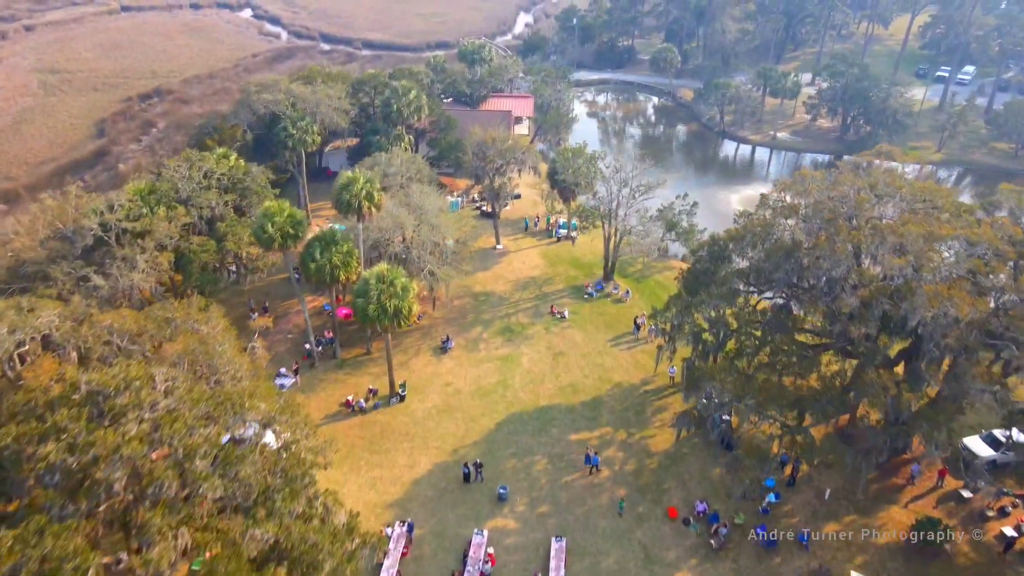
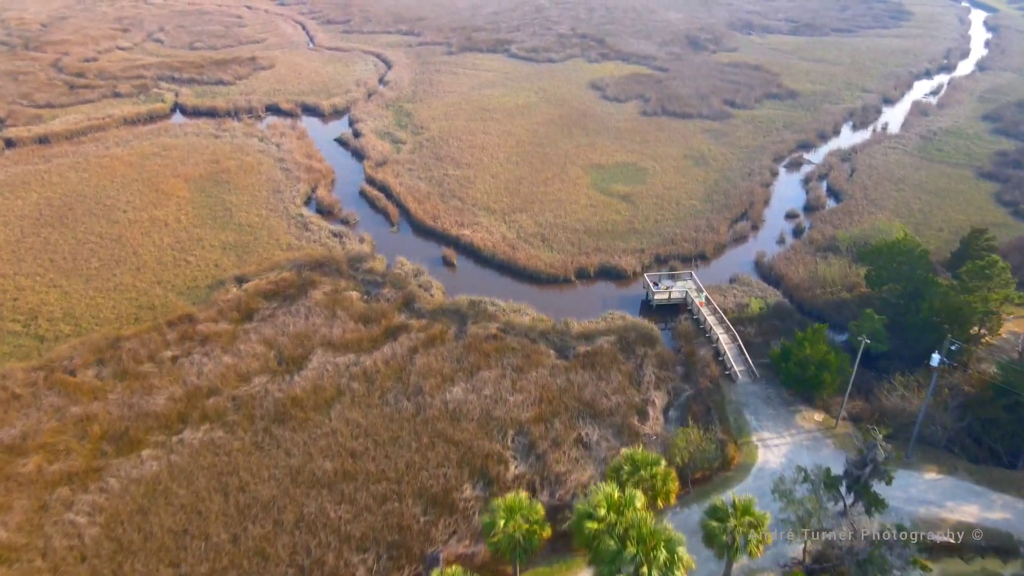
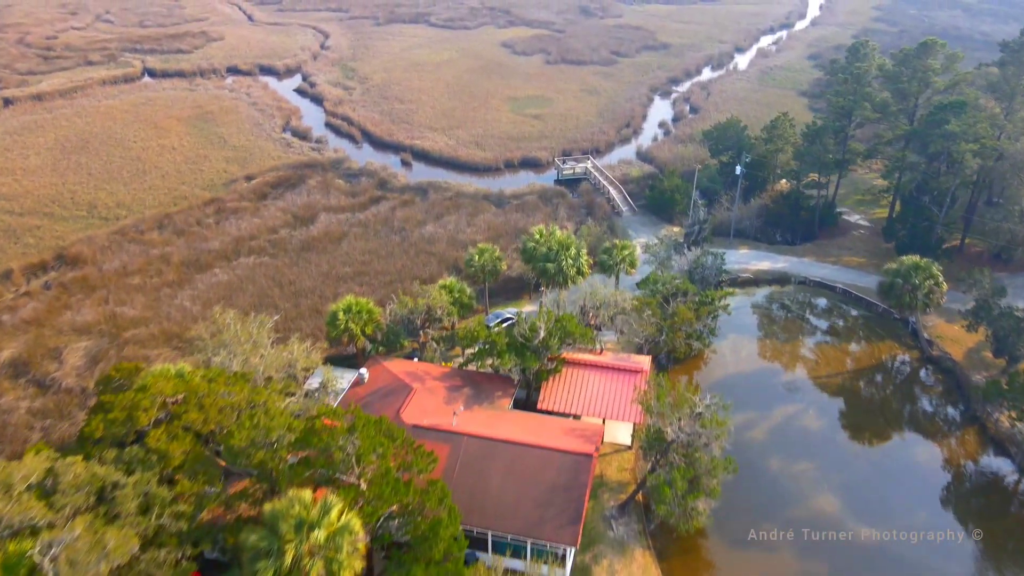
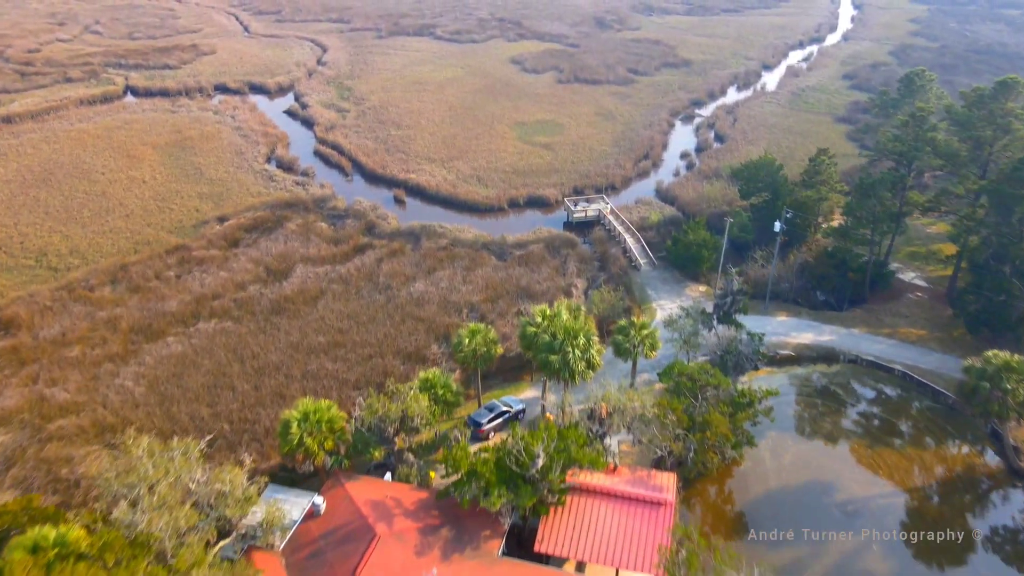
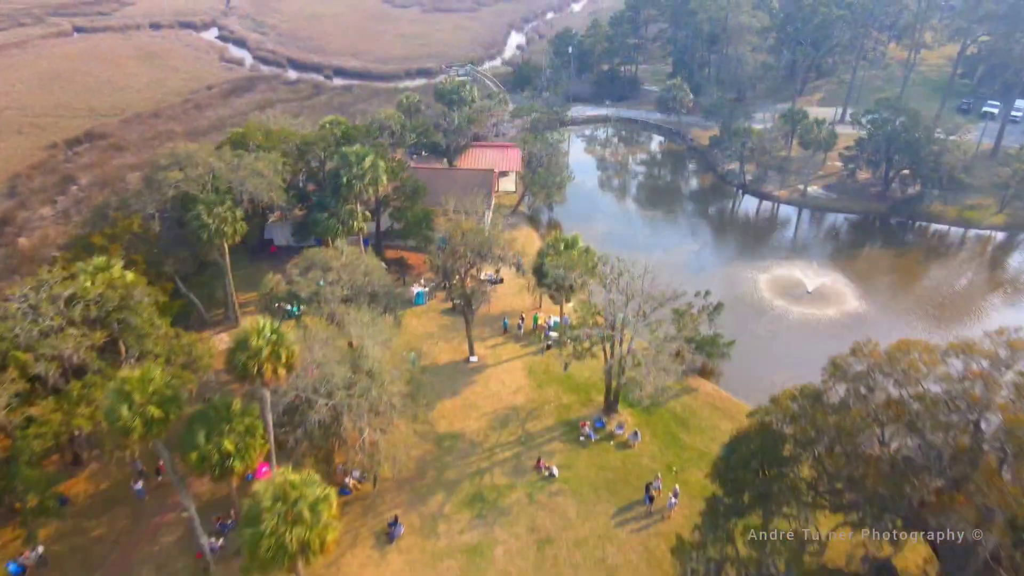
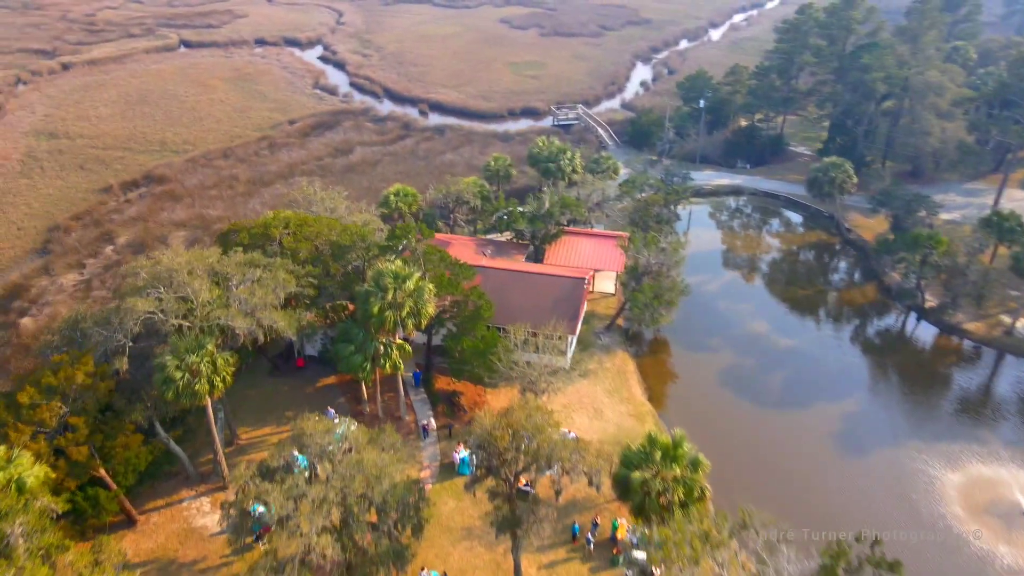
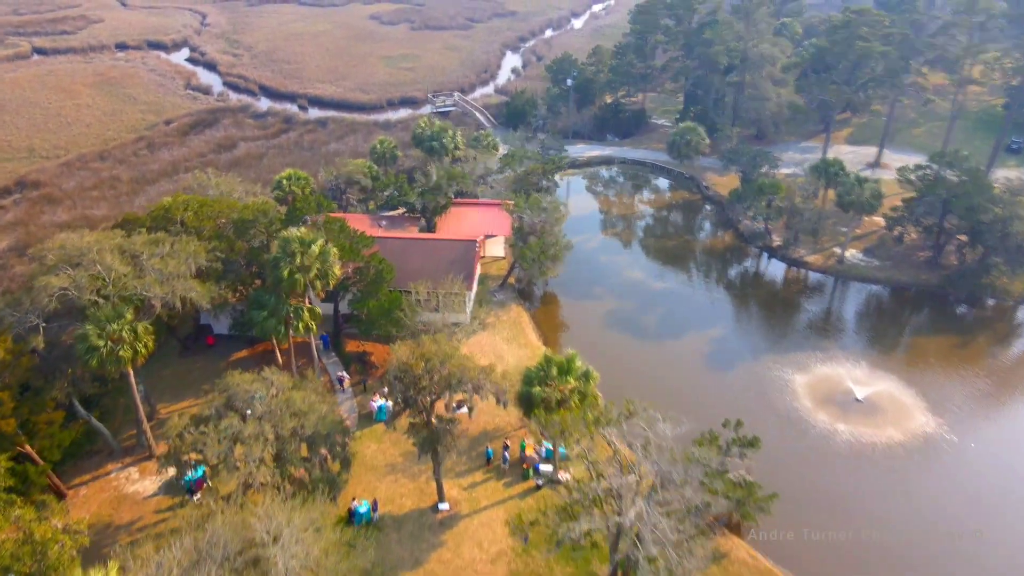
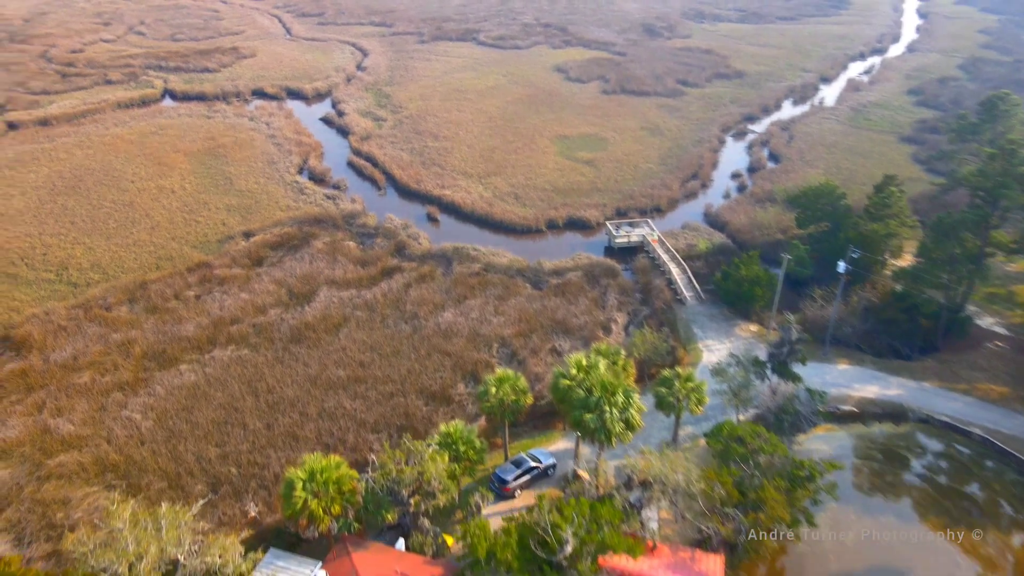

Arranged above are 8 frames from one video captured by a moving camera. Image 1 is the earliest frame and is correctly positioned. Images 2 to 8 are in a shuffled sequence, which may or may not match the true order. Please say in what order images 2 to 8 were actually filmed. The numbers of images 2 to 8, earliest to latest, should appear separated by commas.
5, 7, 6, 3, 4, 8, 2
